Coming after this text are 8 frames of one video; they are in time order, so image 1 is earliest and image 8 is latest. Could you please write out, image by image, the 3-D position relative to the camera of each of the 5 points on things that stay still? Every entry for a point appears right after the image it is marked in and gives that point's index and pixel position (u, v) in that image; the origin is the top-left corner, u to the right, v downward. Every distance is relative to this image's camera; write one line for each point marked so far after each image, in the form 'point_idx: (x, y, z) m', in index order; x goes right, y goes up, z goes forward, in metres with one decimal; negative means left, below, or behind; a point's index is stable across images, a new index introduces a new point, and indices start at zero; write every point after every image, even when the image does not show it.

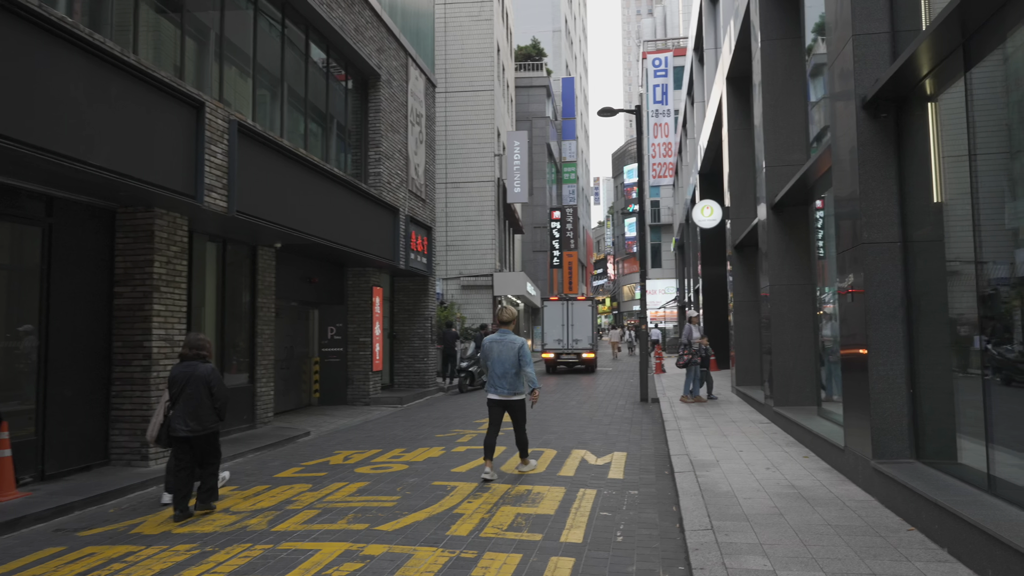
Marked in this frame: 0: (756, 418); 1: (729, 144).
0: (+3.8, -2.0, +12.0) m
1: (+4.9, +3.3, +17.2) m
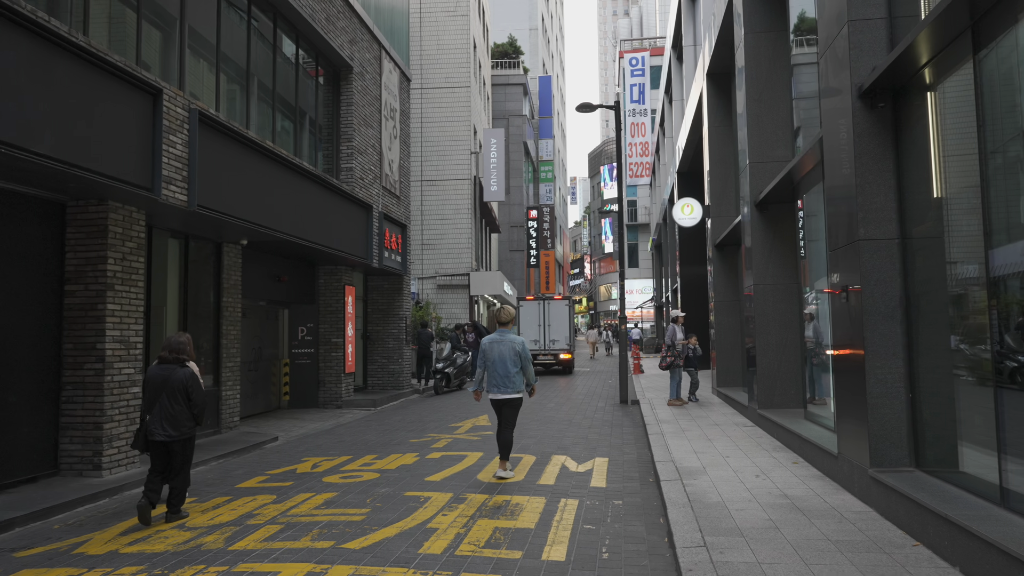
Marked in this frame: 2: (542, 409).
0: (+3.5, -2.0, +11.7) m
1: (+4.4, +3.3, +16.9) m
2: (+0.6, -2.4, +15.1) m
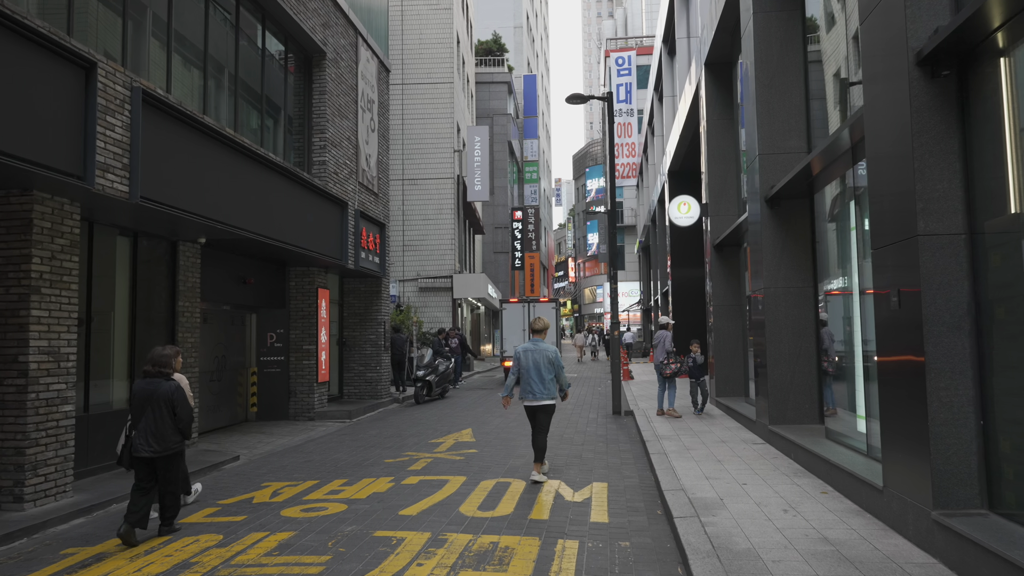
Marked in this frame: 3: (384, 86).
0: (+3.3, -2.1, +10.7) m
1: (+4.1, +3.2, +15.9) m
2: (+0.3, -2.5, +14.0) m
3: (-3.2, +5.1, +19.1) m
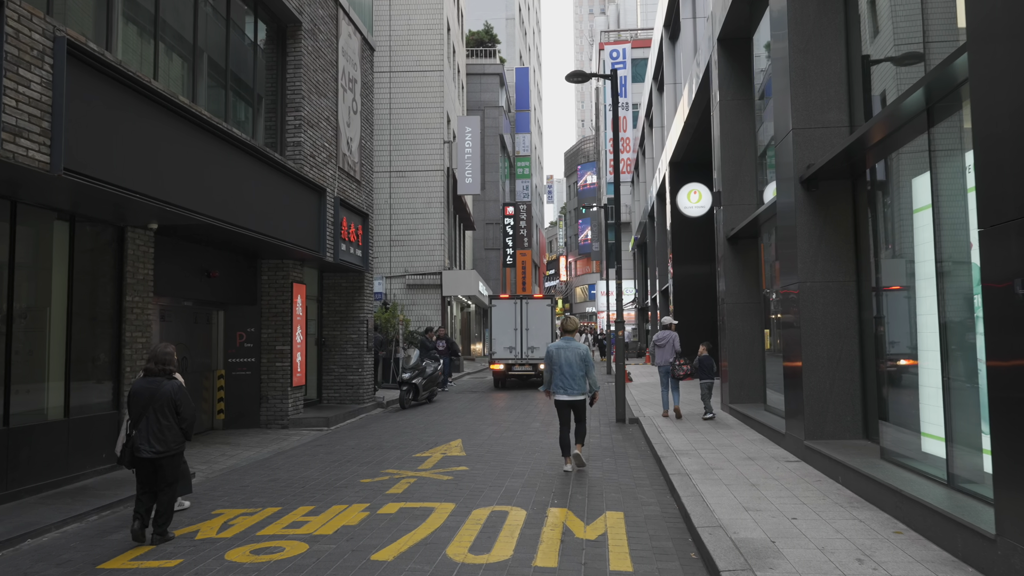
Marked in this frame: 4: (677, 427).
0: (+3.3, -2.0, +9.3) m
1: (+4.0, +3.3, +14.6) m
2: (+0.2, -2.4, +12.6) m
3: (-3.4, +5.2, +17.7) m
4: (+2.7, -2.2, +12.3) m
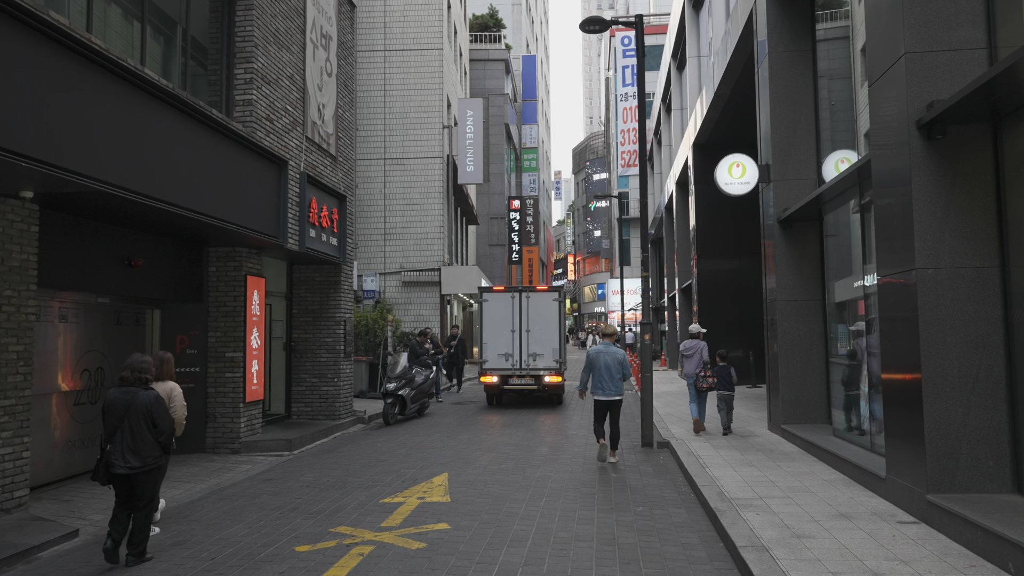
0: (+3.2, -1.9, +6.7) m
1: (+4.0, +3.4, +12.0) m
2: (+0.2, -2.3, +10.0) m
3: (-3.3, +5.3, +15.2) m
4: (+2.7, -2.2, +9.7) m
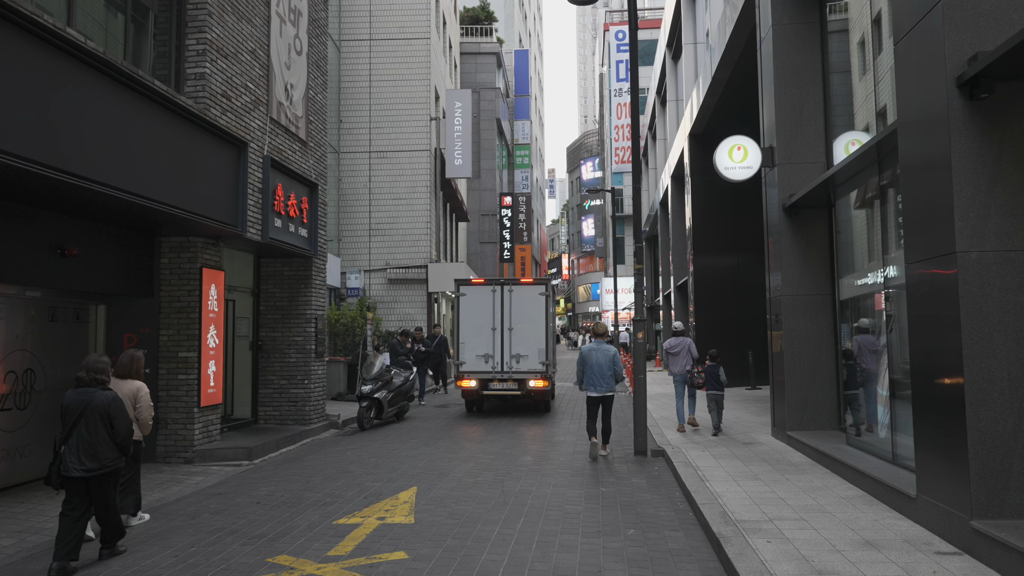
0: (+3.0, -1.8, +5.7) m
1: (+3.8, +3.5, +11.0) m
2: (0.0, -2.2, +9.0) m
3: (-3.6, +5.4, +14.1) m
4: (+2.4, -2.1, +8.7) m
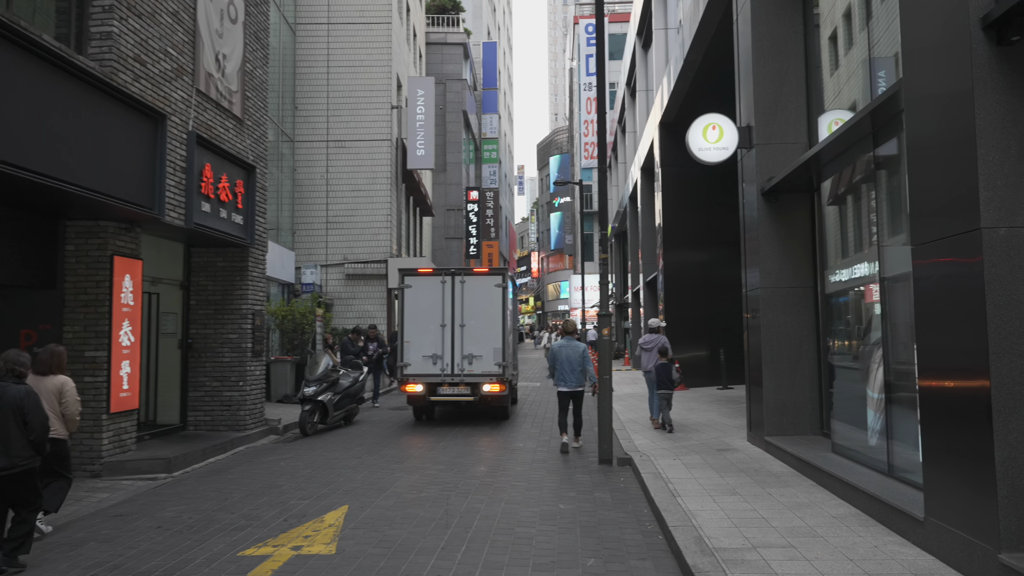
0: (+2.6, -1.7, +4.8) m
1: (+3.2, +3.6, +10.1) m
2: (-0.6, -2.1, +8.0) m
3: (-4.3, +5.5, +12.9) m
4: (+1.9, -2.0, +7.8) m
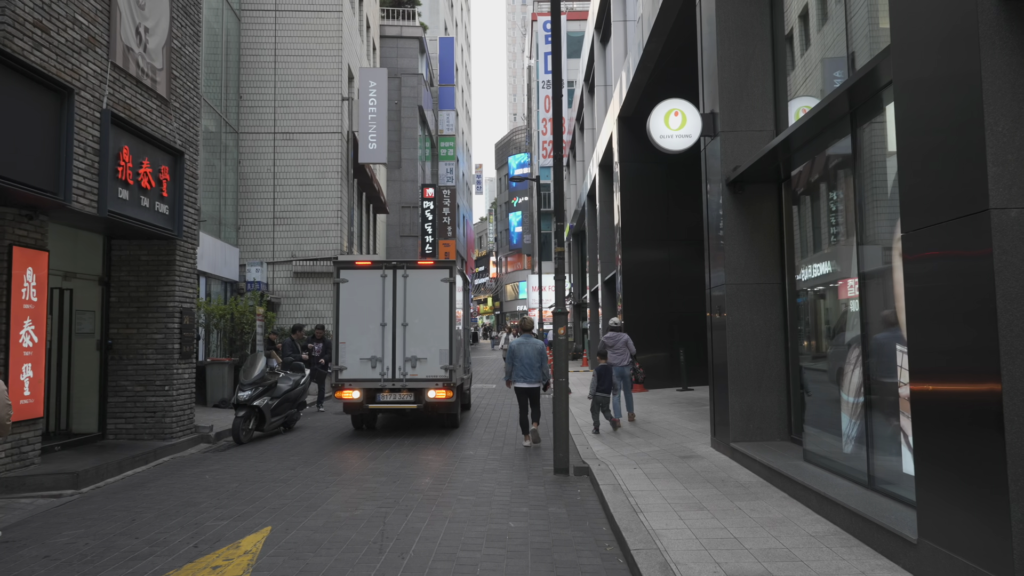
0: (+2.2, -1.7, +4.2) m
1: (+2.5, +3.6, +9.5) m
2: (-1.1, -2.1, +7.2) m
3: (-5.1, +5.5, +12.0) m
4: (+1.4, -1.9, +7.1) m
